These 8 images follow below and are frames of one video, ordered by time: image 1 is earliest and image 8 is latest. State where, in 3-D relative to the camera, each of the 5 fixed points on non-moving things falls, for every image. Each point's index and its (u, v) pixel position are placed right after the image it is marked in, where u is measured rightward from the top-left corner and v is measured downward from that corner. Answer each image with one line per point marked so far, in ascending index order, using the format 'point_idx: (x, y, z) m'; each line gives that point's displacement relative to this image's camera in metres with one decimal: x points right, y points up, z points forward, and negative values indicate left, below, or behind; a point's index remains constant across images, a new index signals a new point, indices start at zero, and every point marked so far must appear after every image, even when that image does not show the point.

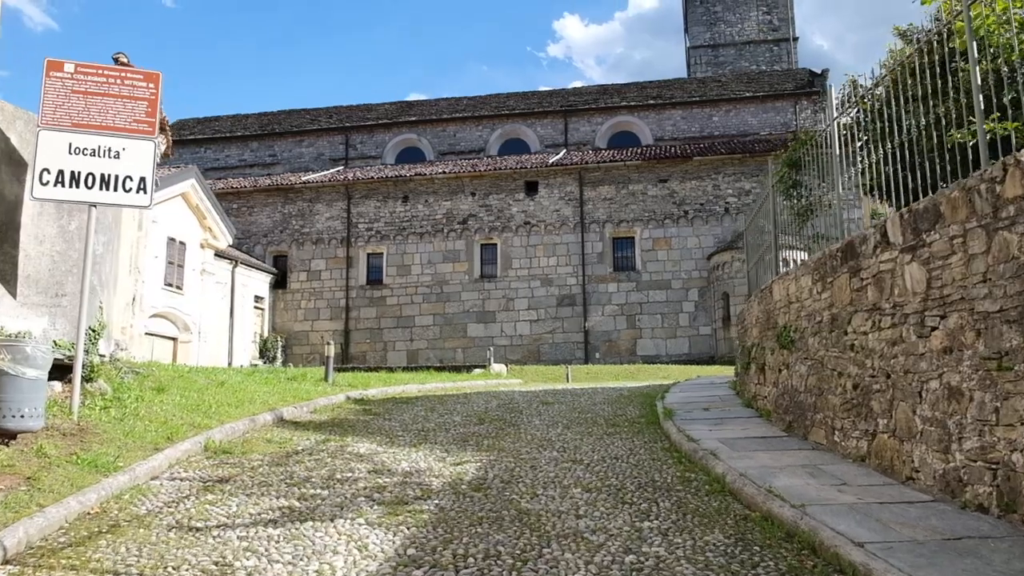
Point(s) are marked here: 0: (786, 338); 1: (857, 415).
0: (+2.1, -0.4, +6.7) m
1: (+2.0, -0.8, +5.3) m
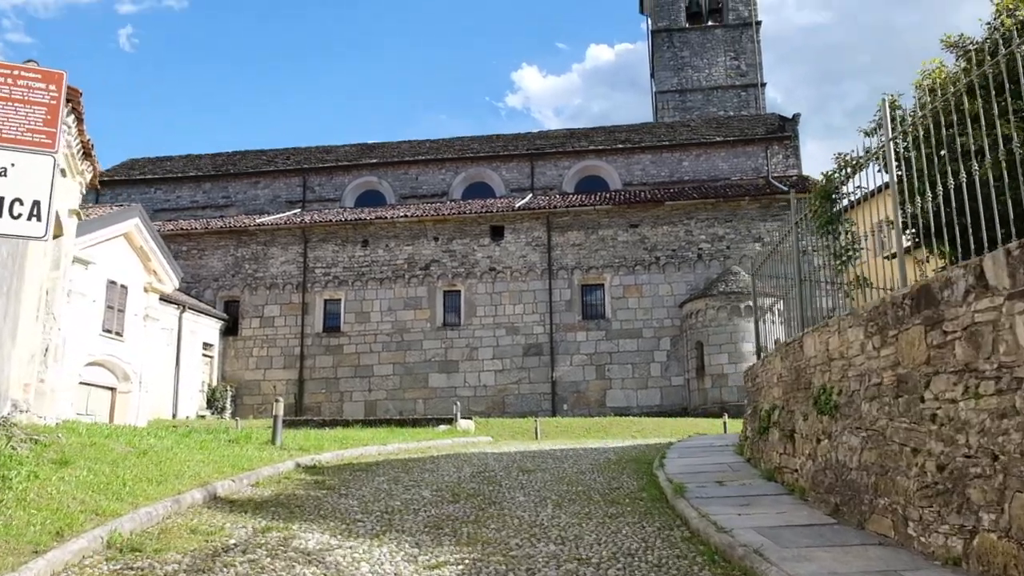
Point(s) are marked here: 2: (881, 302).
0: (+2.0, -0.7, +5.6) m
1: (+2.0, -1.0, +4.2) m
2: (+2.0, -0.1, +4.9) m
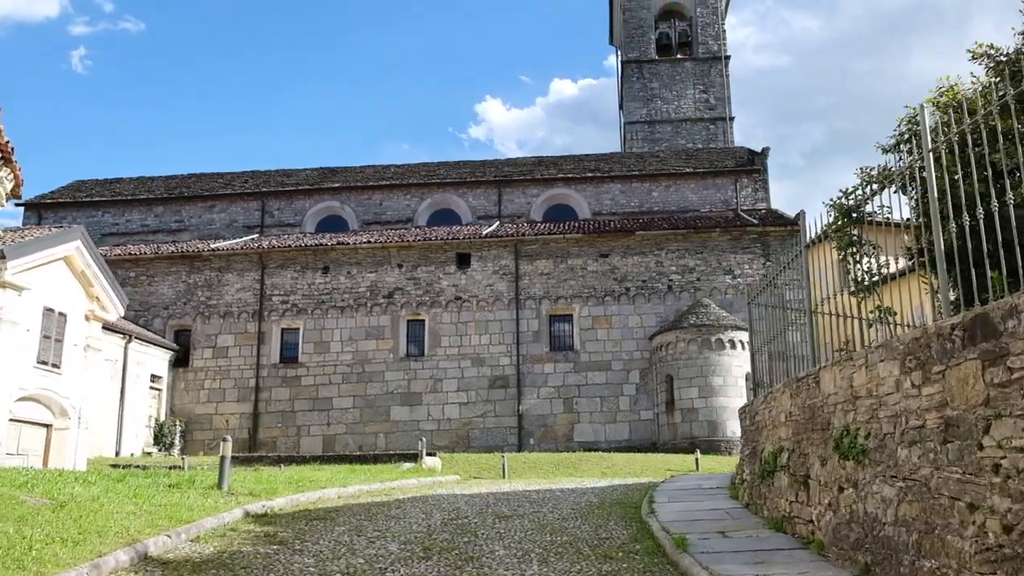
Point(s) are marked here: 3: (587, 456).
0: (+1.9, -0.9, +4.9) m
1: (+2.0, -1.1, +3.5) m
2: (+2.0, -0.2, +4.3) m
3: (+1.6, -3.7, +19.4) m
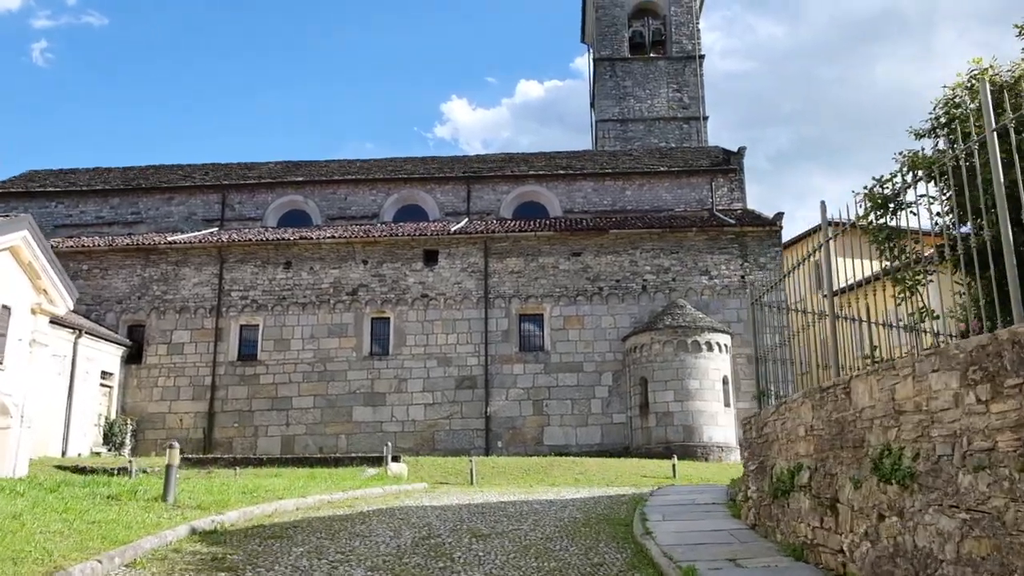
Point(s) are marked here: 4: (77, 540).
0: (+1.8, -0.9, +4.3) m
1: (+2.0, -1.1, +2.9) m
2: (+2.0, -0.2, +3.6) m
3: (+1.0, -3.6, +18.8) m
4: (-2.7, -1.5, +5.4) m
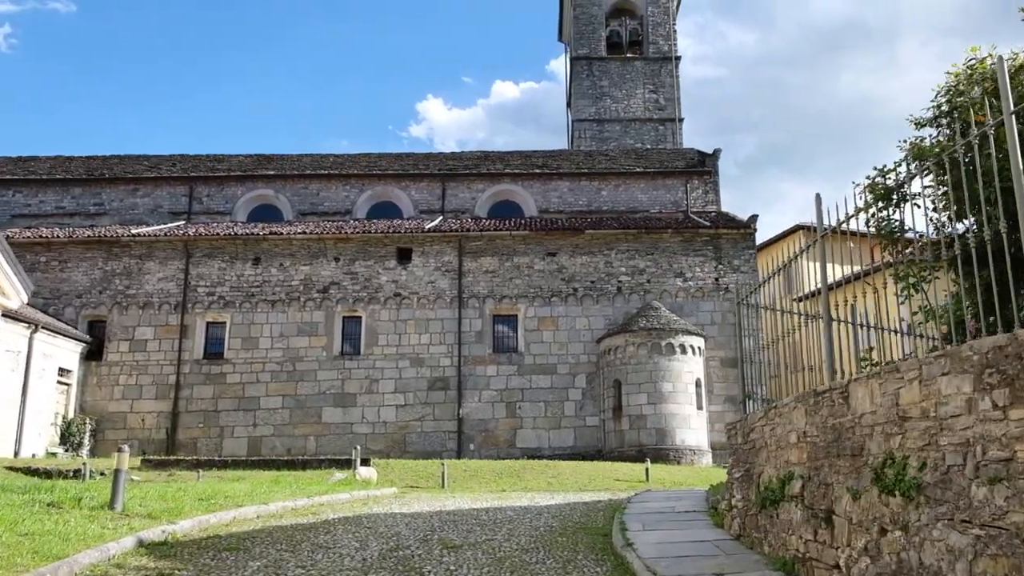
0: (+1.7, -0.9, +4.0) m
1: (+1.9, -1.1, +2.6) m
2: (+1.9, -0.2, +3.3) m
3: (+0.4, -3.6, +18.4) m
4: (-2.8, -1.5, +5.0) m
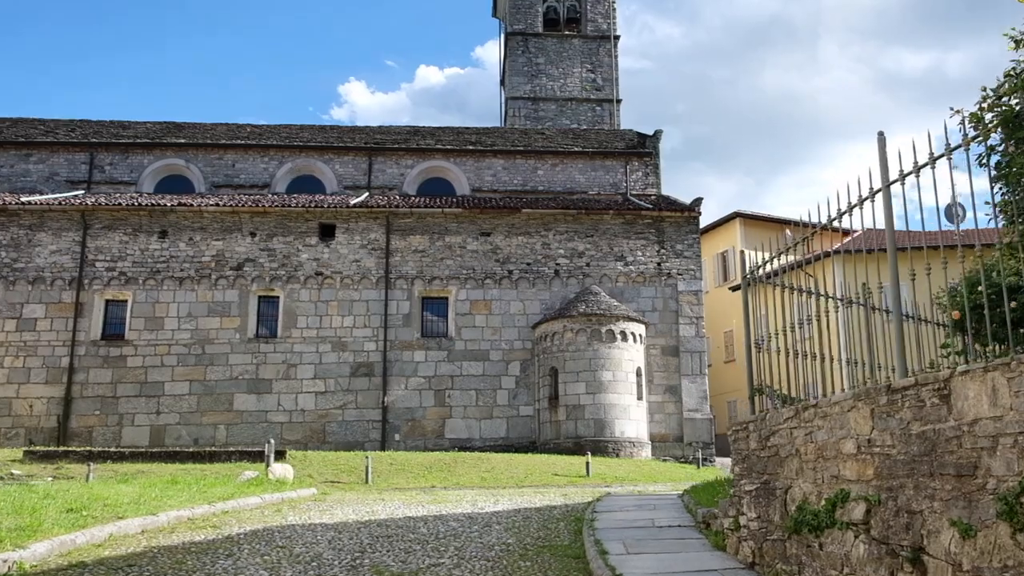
0: (+1.7, -0.7, +2.8) m
1: (+2.0, -1.0, +1.4) m
2: (+1.9, -0.1, +2.2) m
3: (-1.0, -3.3, +17.1) m
4: (-2.9, -1.2, +3.4) m
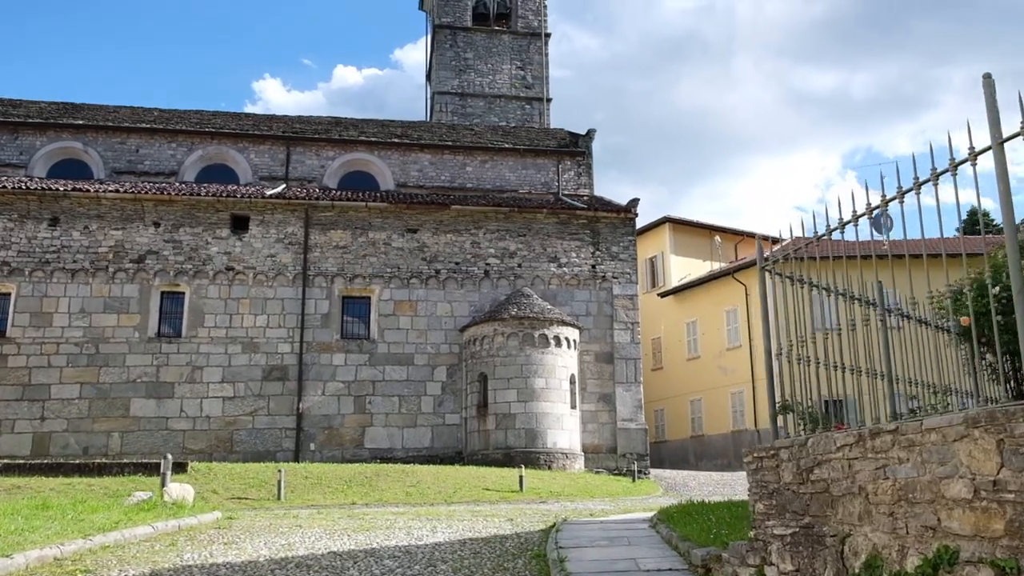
0: (+1.8, -0.7, +1.8) m
1: (+2.2, -0.9, +0.4) m
2: (+2.1, 0.0, +1.2) m
3: (-2.3, -3.2, +15.8) m
4: (-2.9, -1.1, +2.0) m
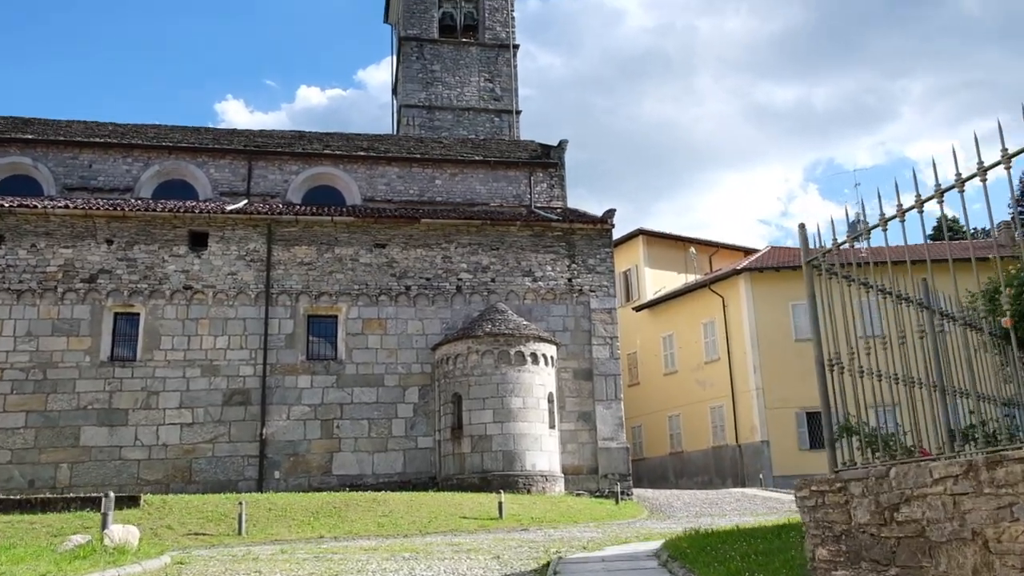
0: (+1.9, -0.6, +1.0) m
1: (+2.3, -0.8, -0.3) m
2: (+2.2, +0.1, +0.5) m
3: (-2.6, -3.5, +14.8) m
4: (-2.8, -1.1, +1.1) m
